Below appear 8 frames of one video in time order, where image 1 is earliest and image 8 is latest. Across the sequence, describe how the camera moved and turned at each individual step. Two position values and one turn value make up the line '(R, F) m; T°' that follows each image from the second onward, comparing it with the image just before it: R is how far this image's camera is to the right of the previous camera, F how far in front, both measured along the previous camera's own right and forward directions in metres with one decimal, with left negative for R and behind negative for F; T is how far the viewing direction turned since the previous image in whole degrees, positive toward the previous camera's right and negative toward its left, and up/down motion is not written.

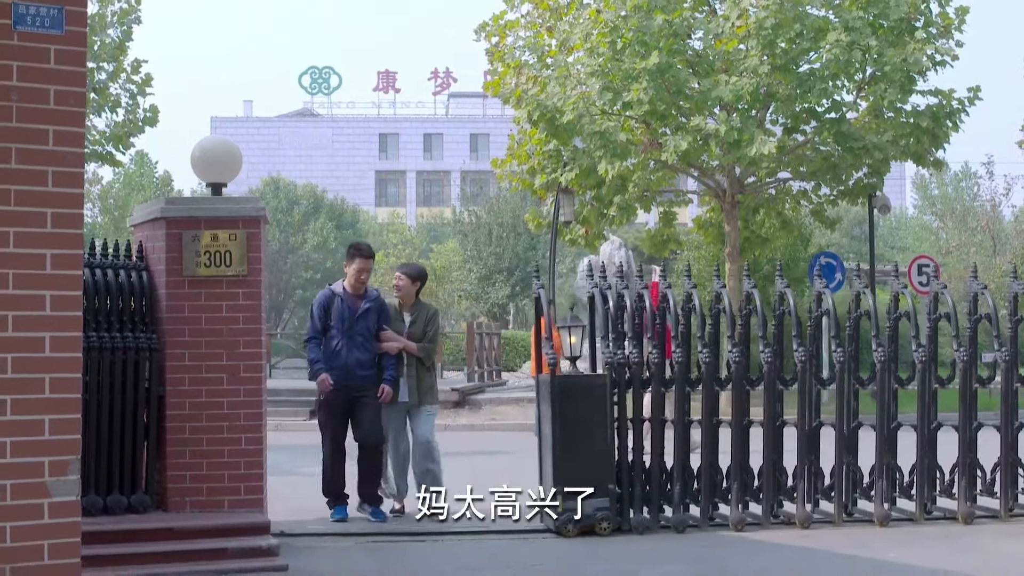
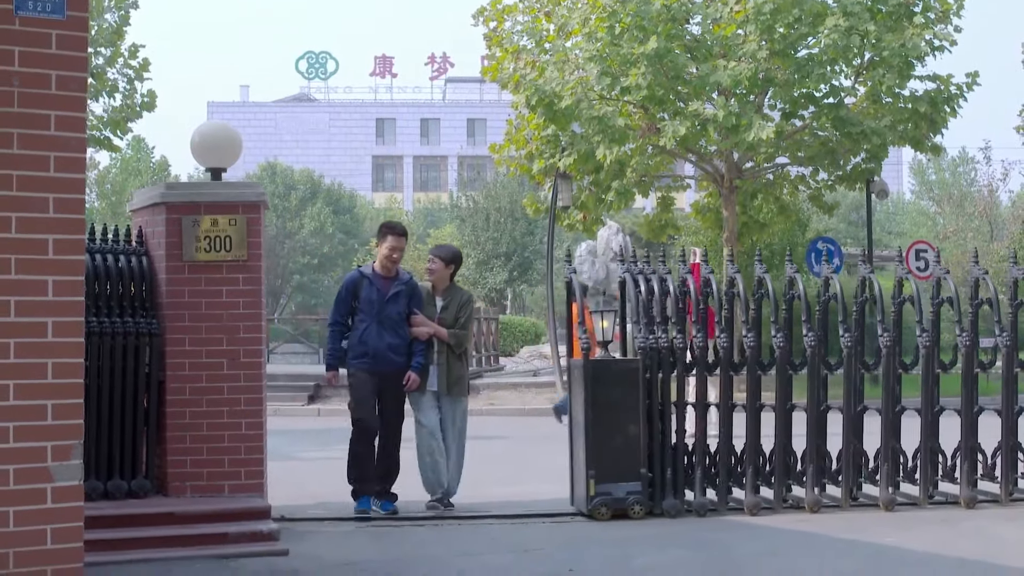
(0.0, 0.0) m; 0°
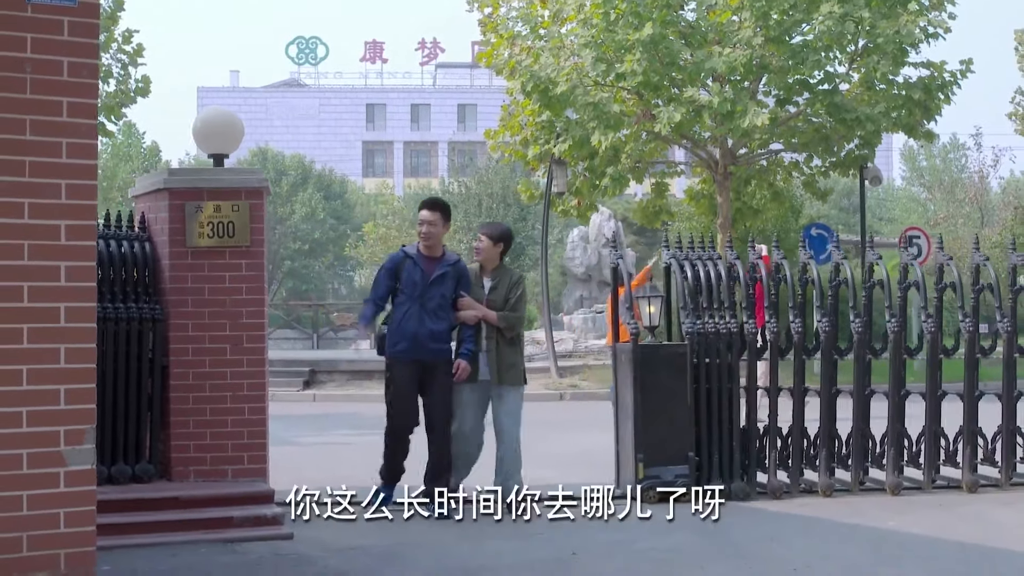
(-0.1, 0.0) m; 0°
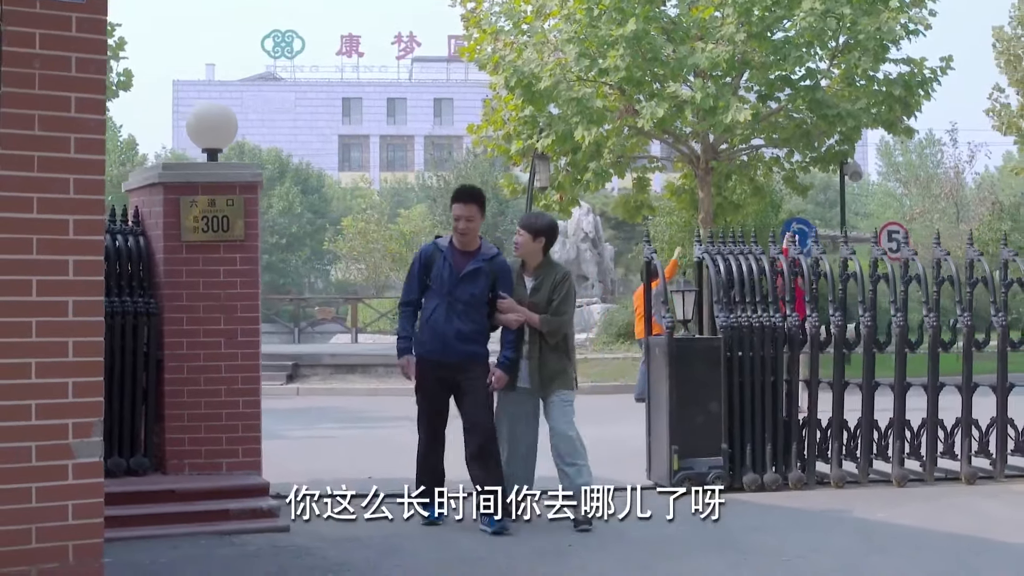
(-0.1, -0.1) m; +1°
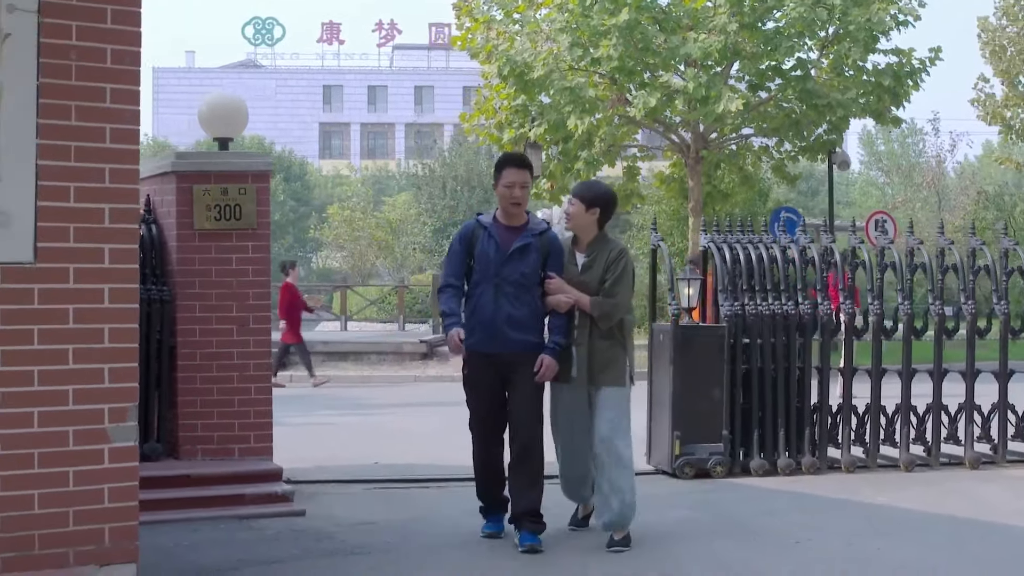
(-0.2, -0.1) m; +1°
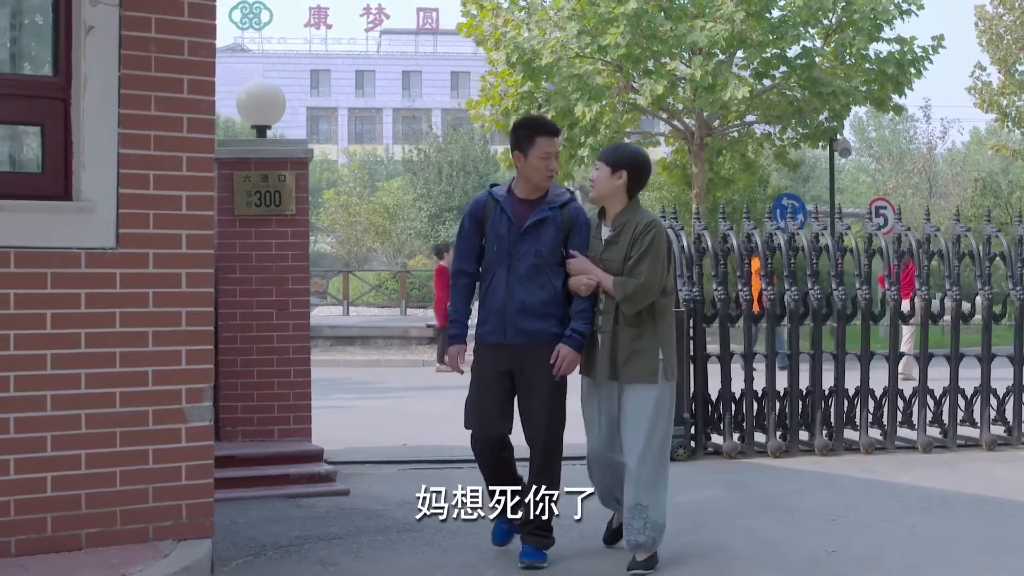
(-0.3, -0.2) m; +1°
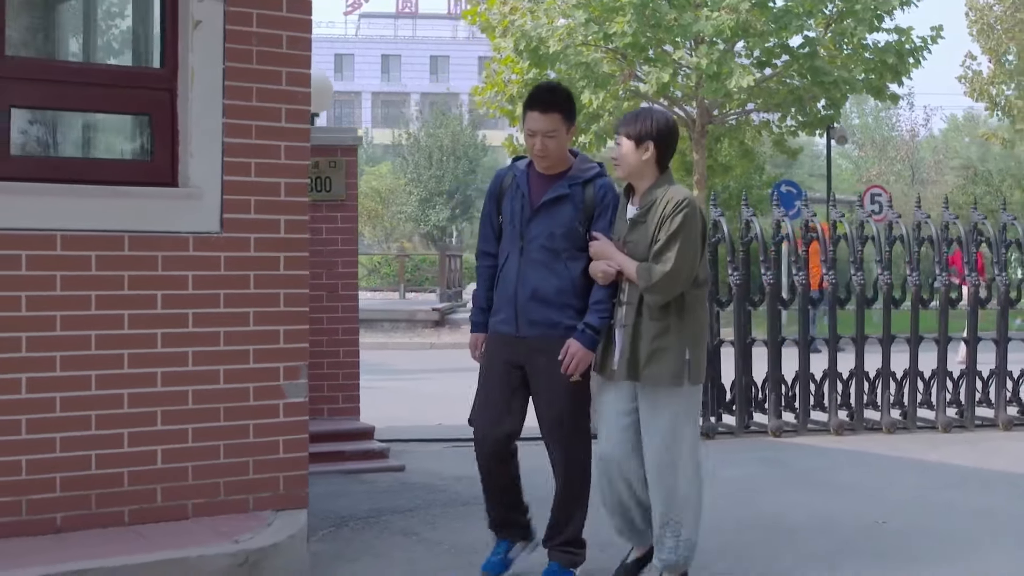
(-0.4, -0.3) m; +1°
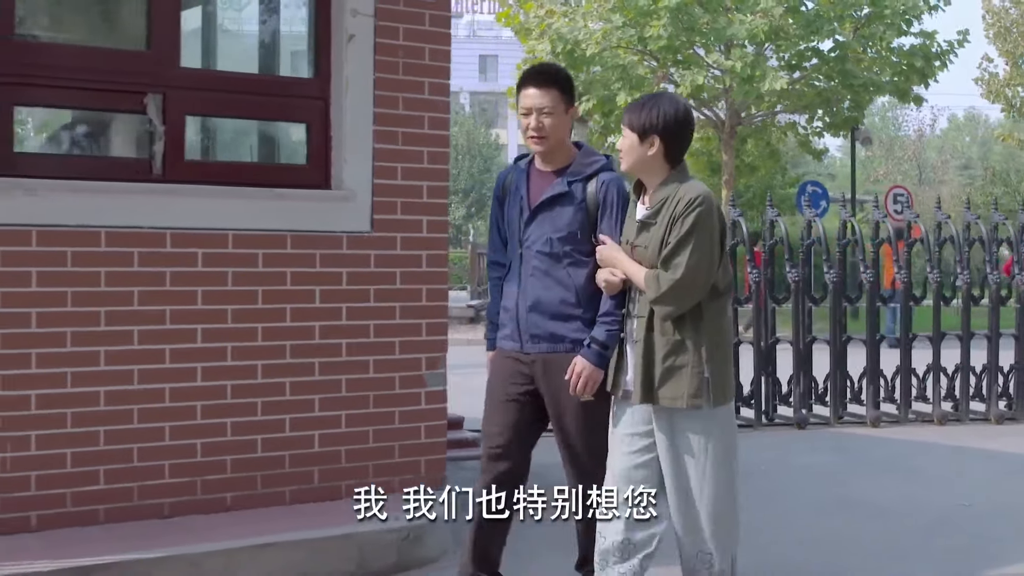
(-0.6, -0.4) m; 0°
